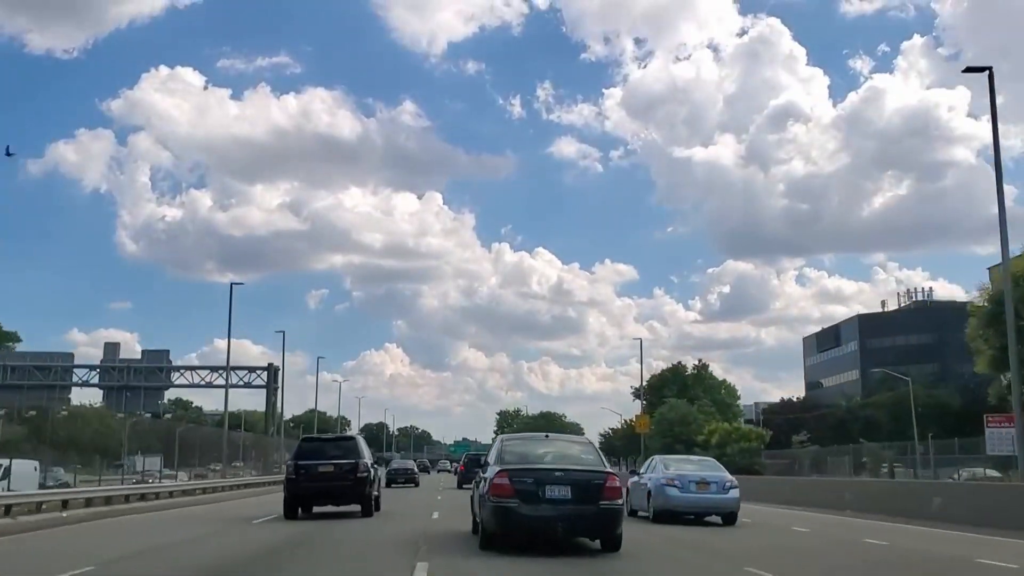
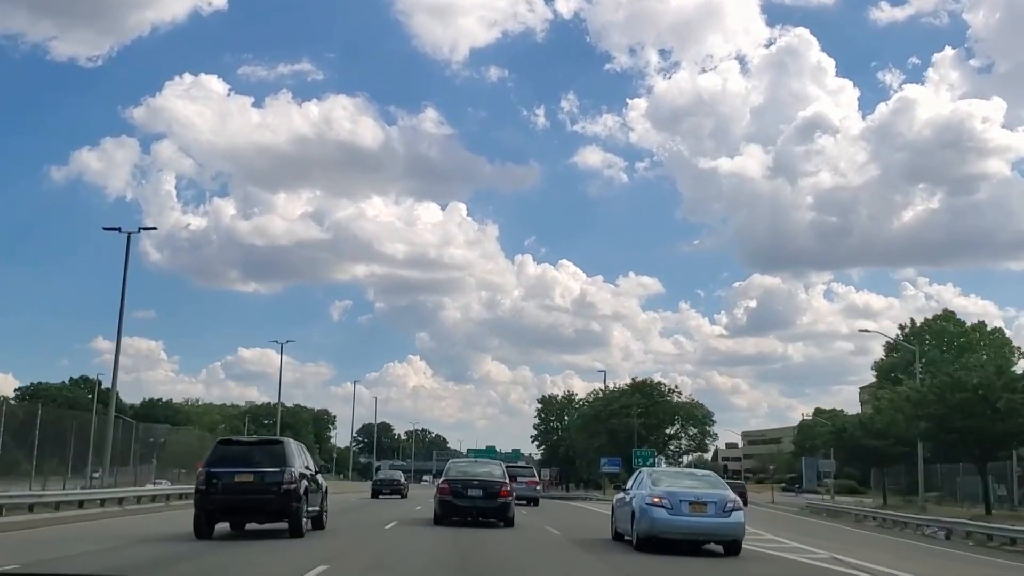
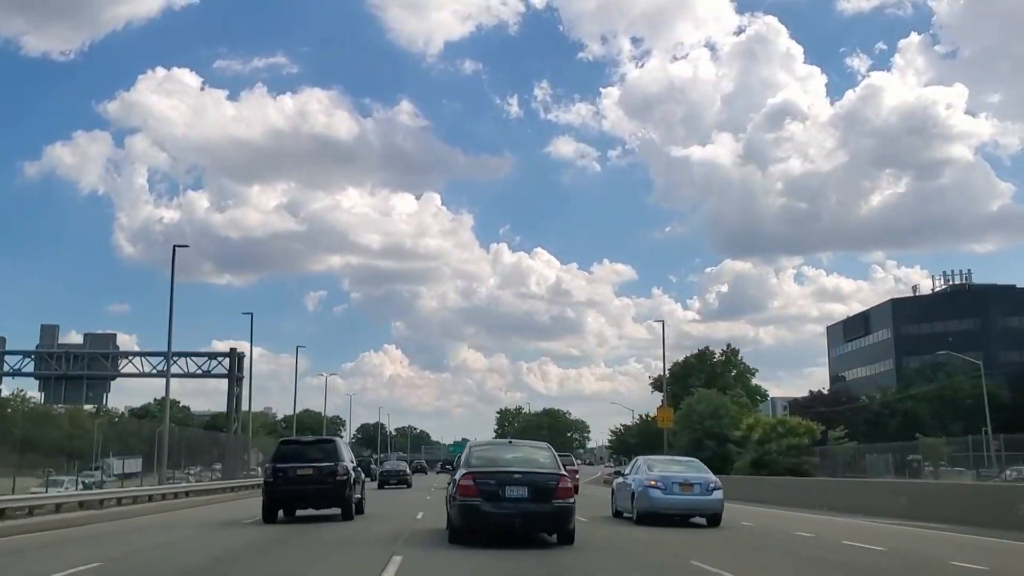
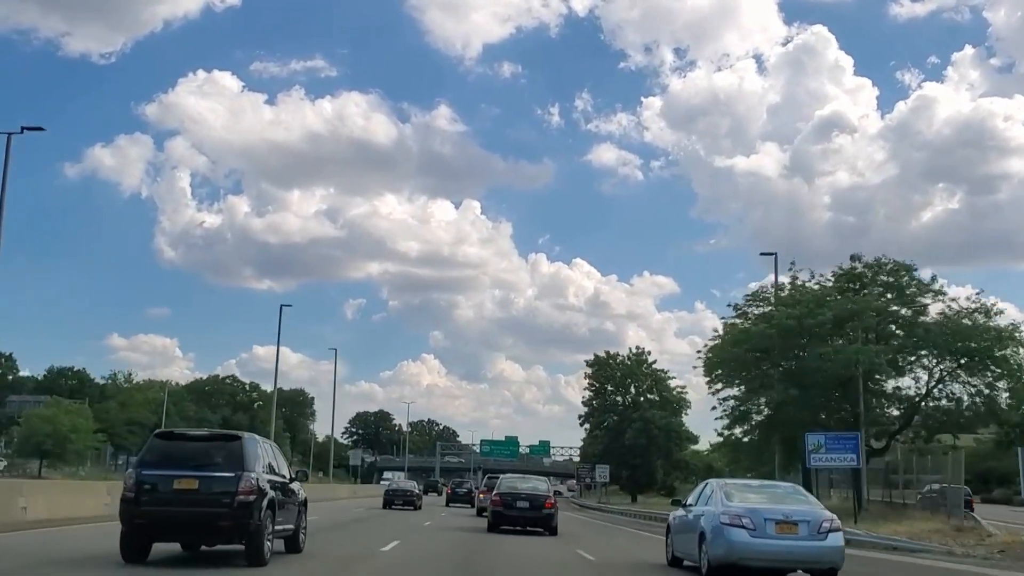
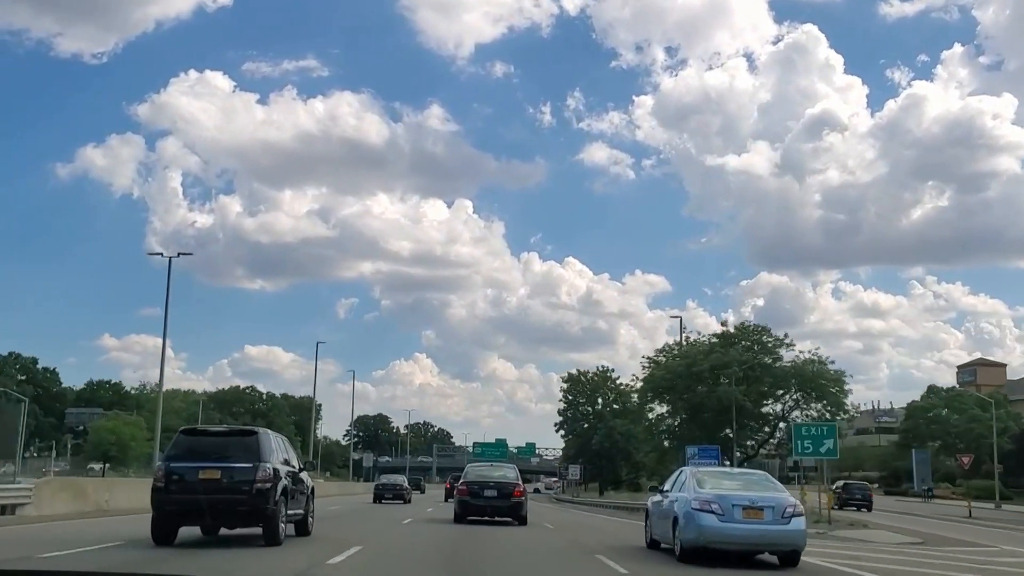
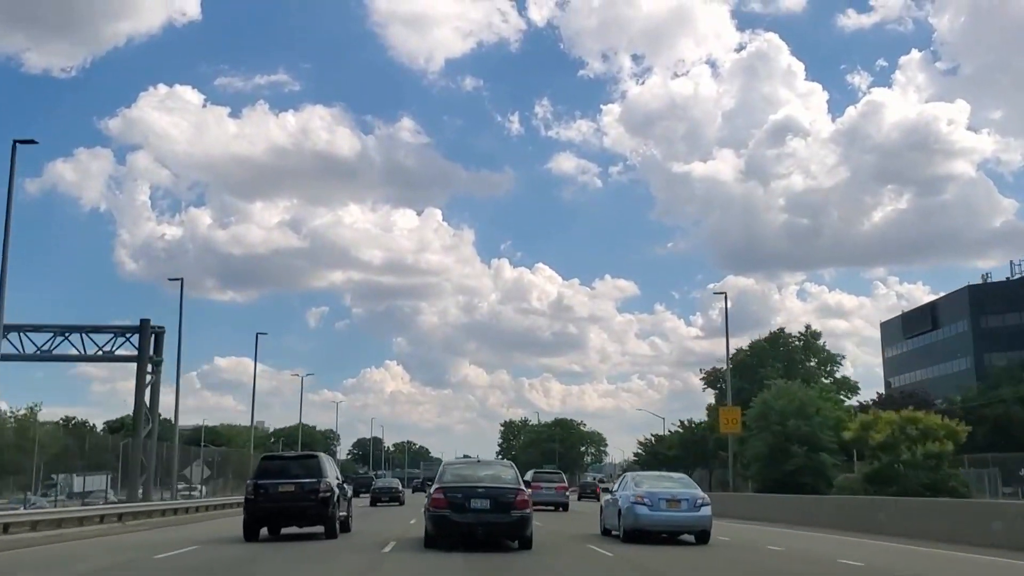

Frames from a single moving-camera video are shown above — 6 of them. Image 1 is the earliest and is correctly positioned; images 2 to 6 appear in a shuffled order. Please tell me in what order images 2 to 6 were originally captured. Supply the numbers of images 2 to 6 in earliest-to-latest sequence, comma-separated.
3, 6, 2, 5, 4
